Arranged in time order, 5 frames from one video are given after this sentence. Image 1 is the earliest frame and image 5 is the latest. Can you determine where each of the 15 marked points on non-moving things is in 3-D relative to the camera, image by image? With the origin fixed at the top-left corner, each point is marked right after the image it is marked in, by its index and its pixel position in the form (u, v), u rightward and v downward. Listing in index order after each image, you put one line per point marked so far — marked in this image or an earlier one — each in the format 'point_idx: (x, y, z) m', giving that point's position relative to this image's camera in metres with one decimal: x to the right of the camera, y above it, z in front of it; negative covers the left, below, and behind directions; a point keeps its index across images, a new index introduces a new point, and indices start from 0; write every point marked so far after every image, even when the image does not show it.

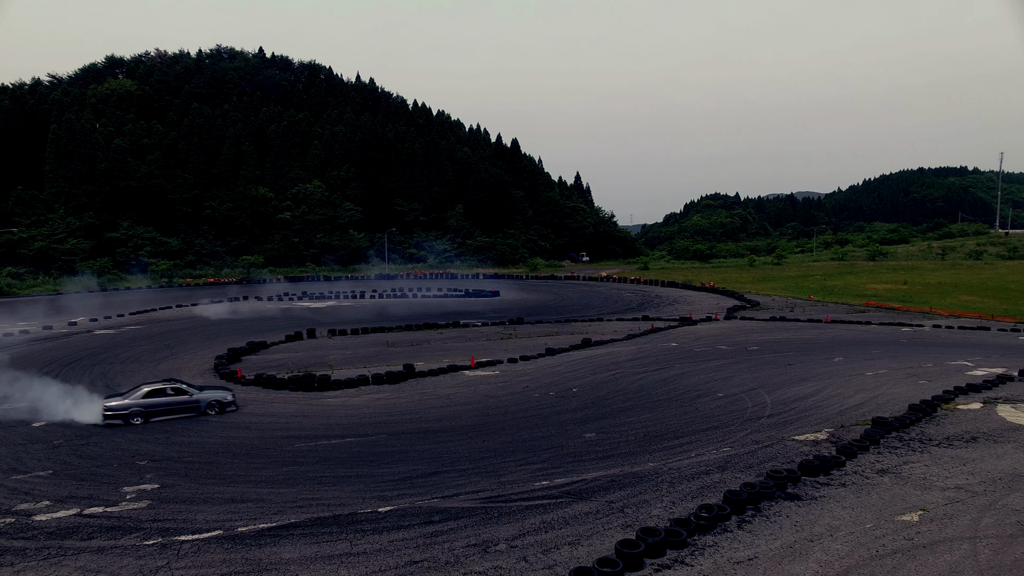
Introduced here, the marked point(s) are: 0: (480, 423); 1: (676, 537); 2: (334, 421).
0: (-0.7, -3.3, +16.8) m
1: (+2.4, -3.7, +10.3) m
2: (-4.3, -3.2, +16.8) m
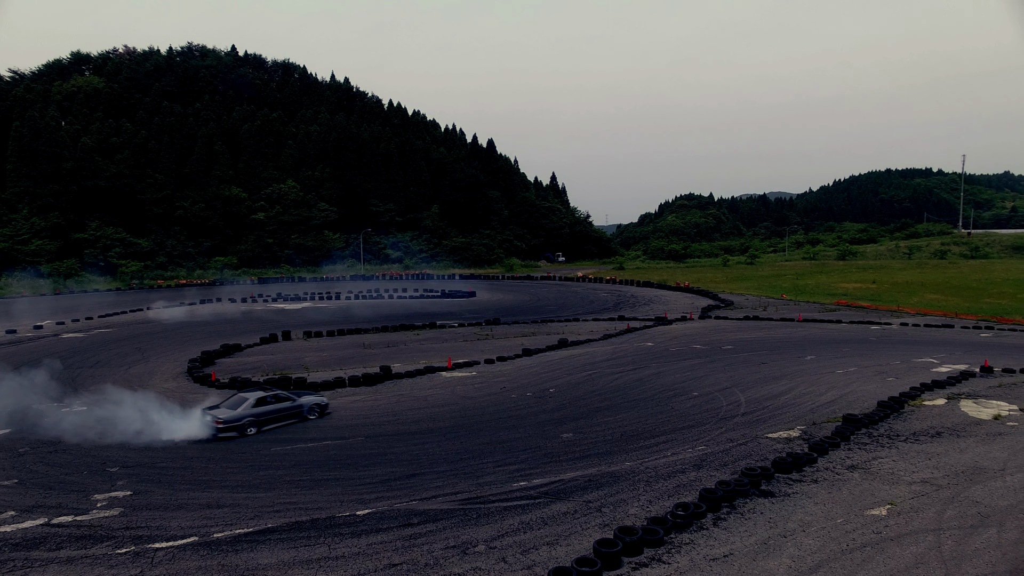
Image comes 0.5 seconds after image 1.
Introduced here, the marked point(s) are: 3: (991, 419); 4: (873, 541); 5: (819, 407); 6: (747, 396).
0: (-1.2, -3.3, +16.8) m
1: (+2.1, -3.7, +10.4) m
2: (-4.8, -3.3, +16.7) m
3: (+11.9, -3.3, +17.3) m
4: (+5.5, -3.9, +10.5) m
5: (+8.1, -3.2, +18.2) m
6: (+6.6, -3.1, +19.5) m
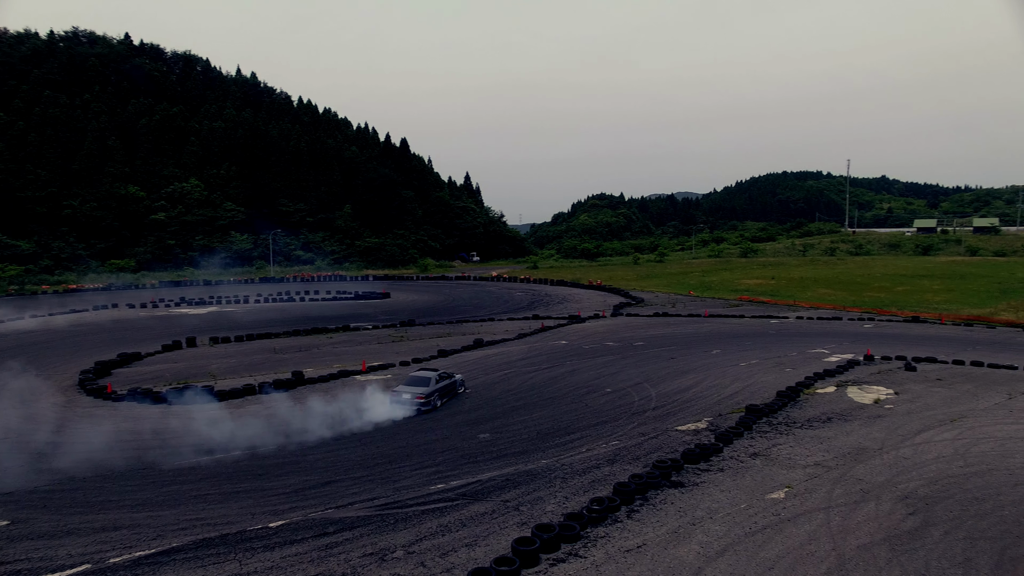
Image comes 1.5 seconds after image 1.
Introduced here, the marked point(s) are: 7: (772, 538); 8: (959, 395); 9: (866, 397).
0: (-3.2, -3.4, +16.6) m
1: (+0.9, -3.8, +10.6) m
2: (-6.8, -3.4, +16.0) m
3: (+9.8, -3.1, +18.7) m
4: (+4.2, -3.8, +11.2) m
5: (+5.9, -3.1, +19.1) m
6: (+4.2, -3.0, +20.2) m
7: (+4.0, -3.9, +10.6) m
8: (+12.7, -3.0, +19.6) m
9: (+9.9, -3.1, +19.3) m
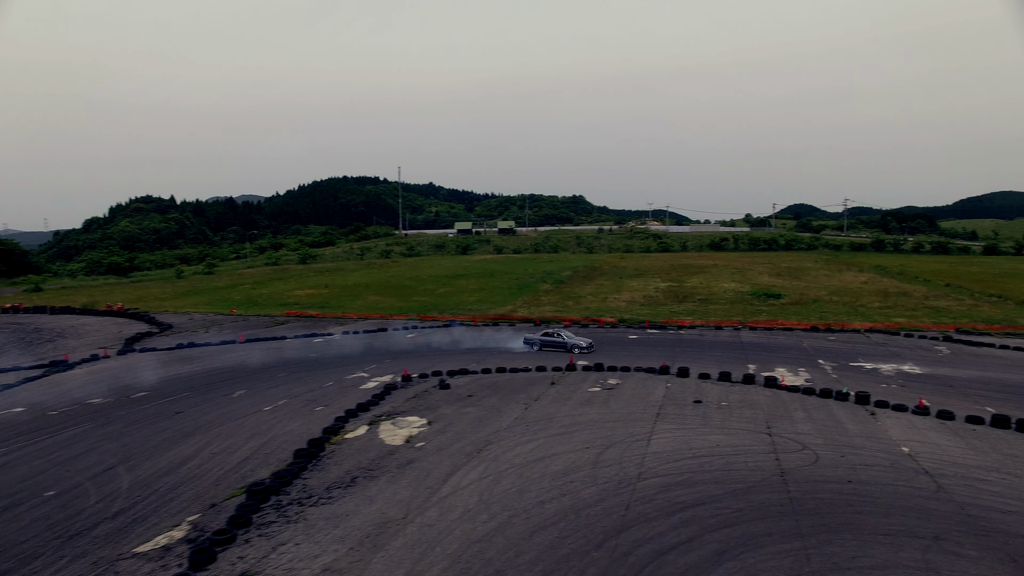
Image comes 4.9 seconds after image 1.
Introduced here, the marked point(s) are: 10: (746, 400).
0: (-12.0, -4.8, +7.2) m
1: (-5.3, -4.7, +4.6) m
2: (-14.7, -5.0, +4.7) m
3: (-2.5, -3.7, +16.2) m
4: (-2.8, -4.5, +7.0) m
5: (-6.0, -3.9, +14.4) m
6: (-7.9, -4.0, +14.4) m
7: (-2.7, -4.6, +6.4) m
8: (-0.6, -3.4, +18.7) m
9: (-2.7, -3.6, +16.9) m
10: (+6.5, -3.1, +19.0) m
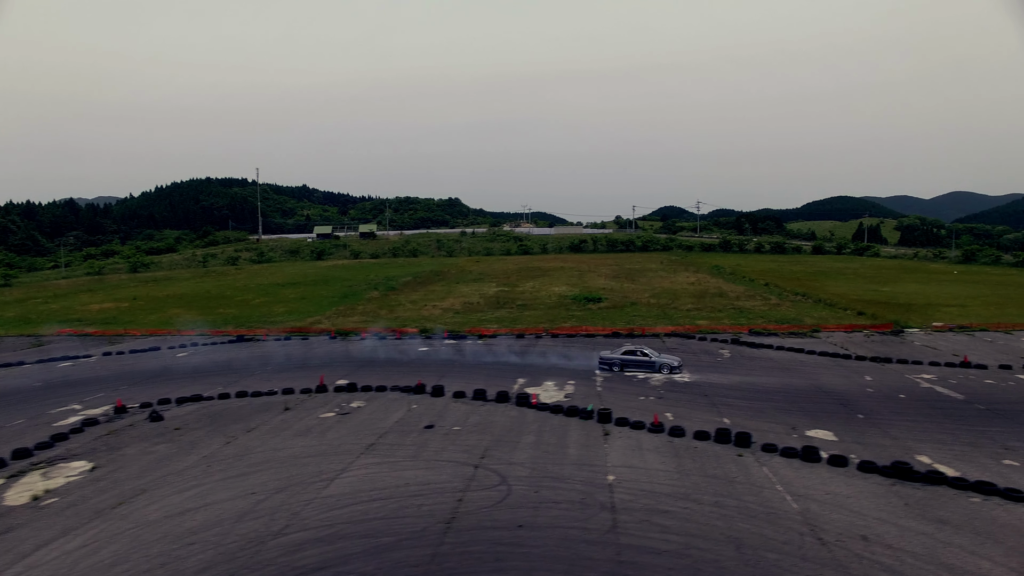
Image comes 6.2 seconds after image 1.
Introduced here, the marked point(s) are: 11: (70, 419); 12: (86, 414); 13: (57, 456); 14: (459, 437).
0: (-17.2, -5.3, +2.8) m
1: (-10.1, -5.1, +1.2) m
2: (-19.4, -5.6, -0.1) m
3: (-9.1, -4.1, +13.1) m
4: (-8.0, -4.9, +3.9) m
5: (-12.3, -4.4, +10.8) m
6: (-14.2, -4.5, +10.5) m
7: (-7.8, -5.0, +3.4) m
8: (-7.7, -3.8, +15.8) m
9: (-9.5, -4.0, +13.7) m
10: (-0.7, -3.4, +17.3) m
11: (-12.1, -3.6, +19.3) m
12: (-12.1, -3.5, +19.9) m
13: (-10.4, -3.8, +15.9) m
14: (-1.2, -3.5, +16.2) m
